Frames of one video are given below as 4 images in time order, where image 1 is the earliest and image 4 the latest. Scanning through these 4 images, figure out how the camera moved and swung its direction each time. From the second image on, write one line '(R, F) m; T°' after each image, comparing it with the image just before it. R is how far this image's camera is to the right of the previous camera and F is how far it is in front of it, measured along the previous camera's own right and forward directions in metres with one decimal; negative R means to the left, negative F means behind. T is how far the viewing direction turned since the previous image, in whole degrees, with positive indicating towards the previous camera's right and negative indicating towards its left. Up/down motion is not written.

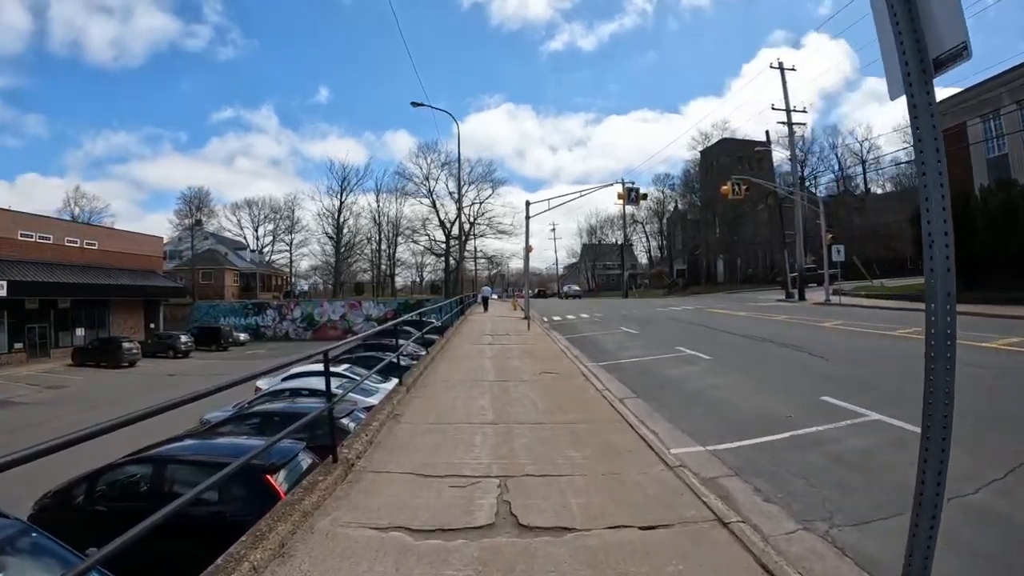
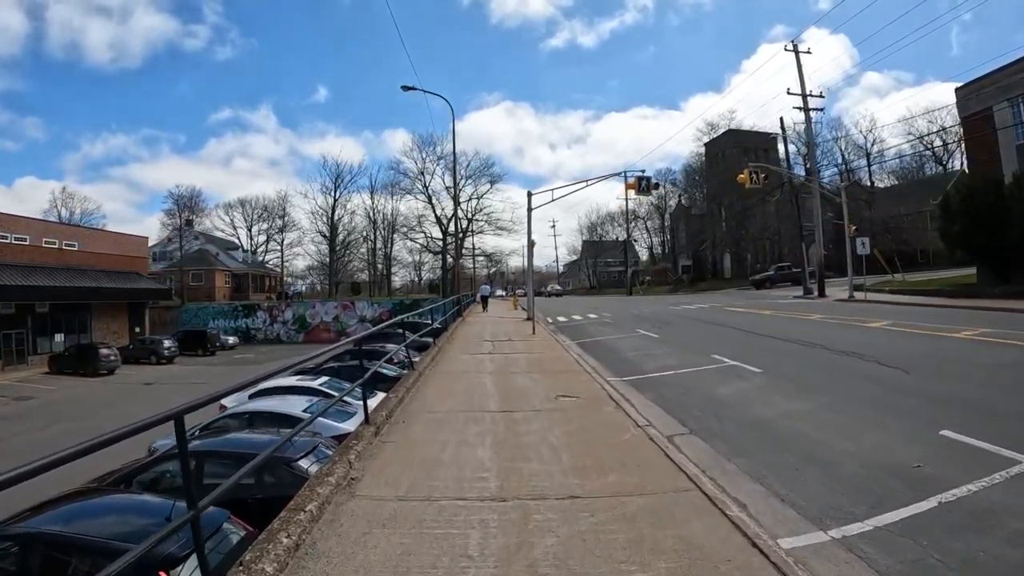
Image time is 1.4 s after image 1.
(-0.1, +2.3) m; 0°
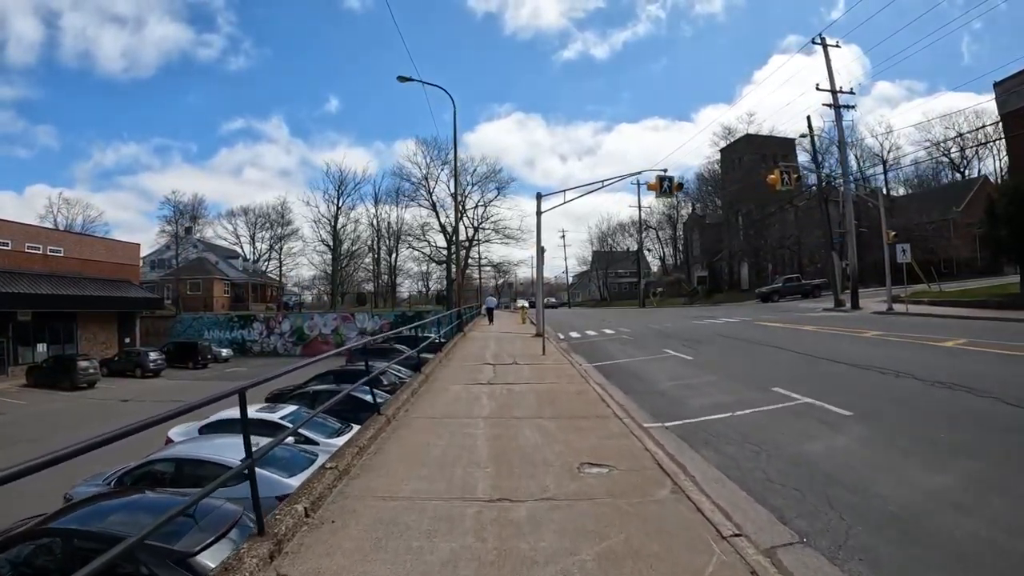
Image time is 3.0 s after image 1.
(+0.1, +2.6) m; -1°
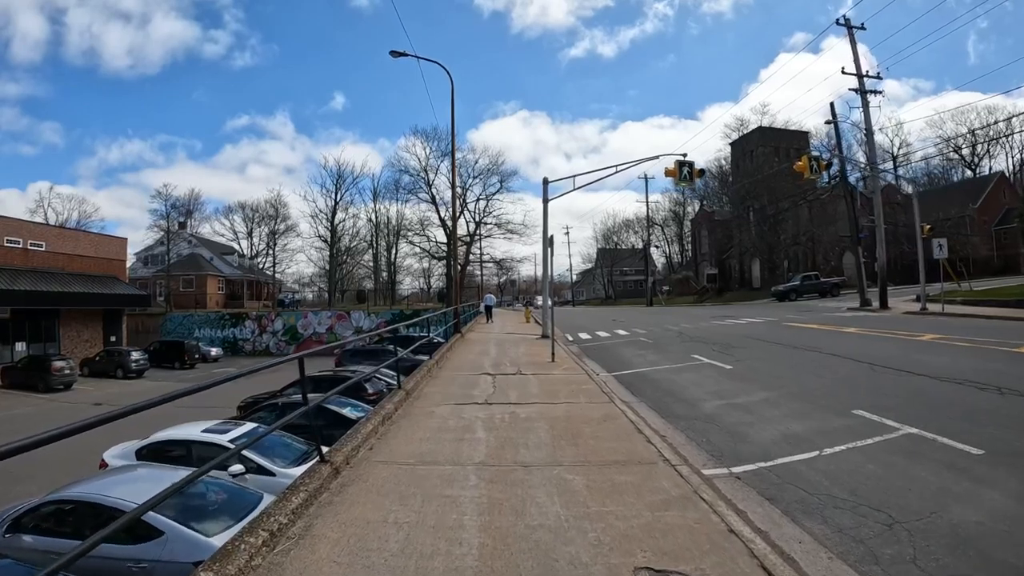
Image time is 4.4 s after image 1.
(0.0, +2.2) m; 0°
